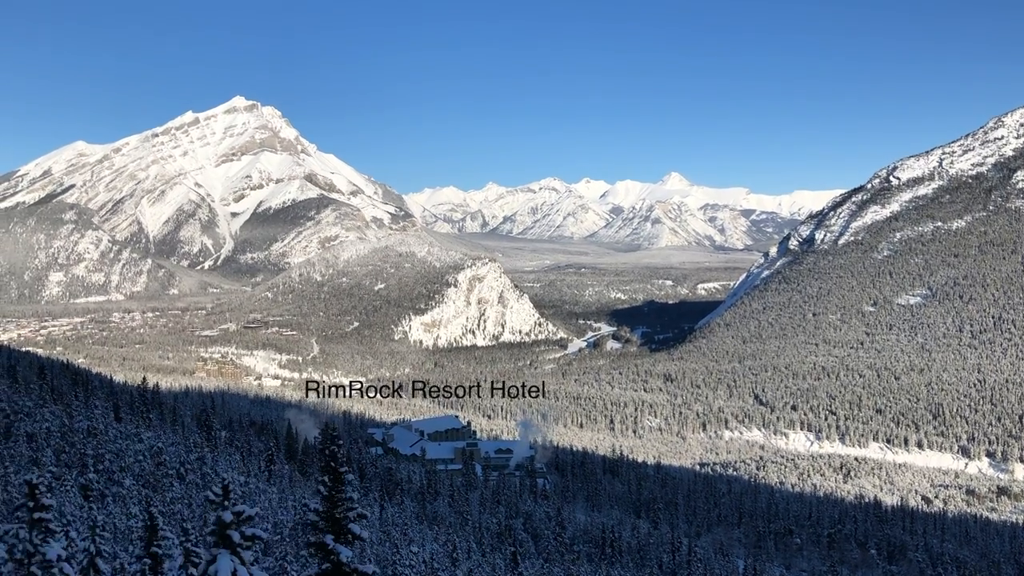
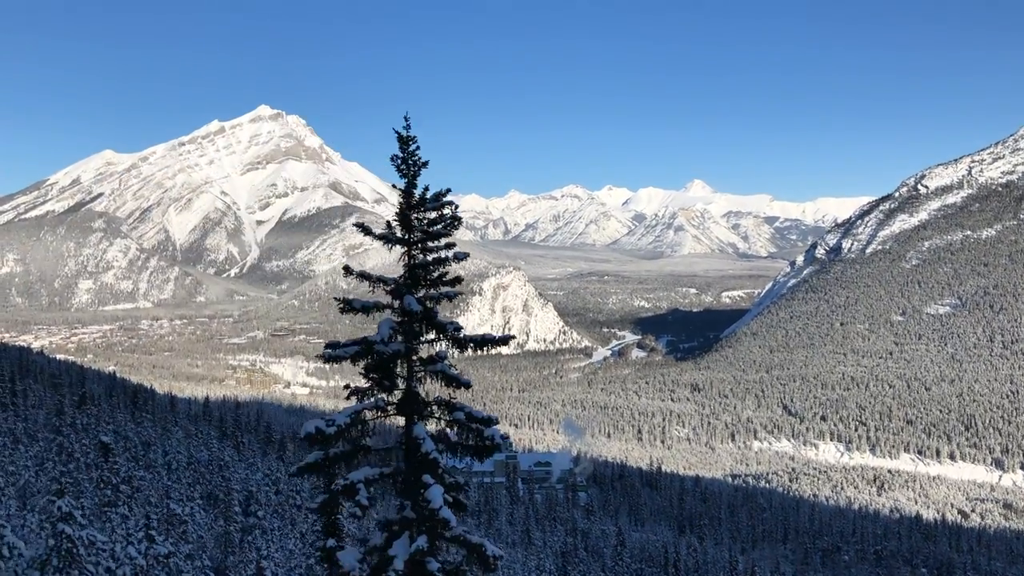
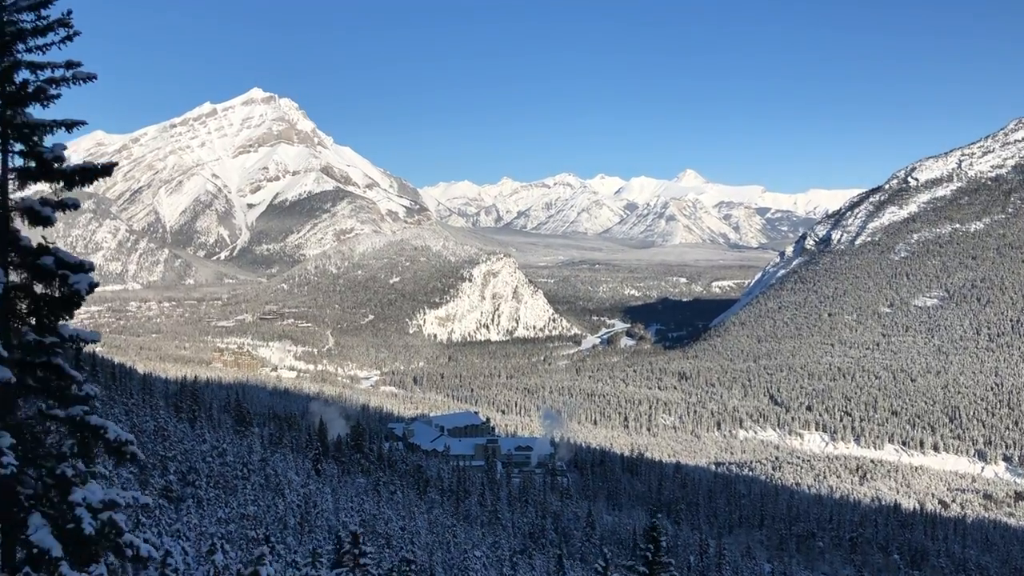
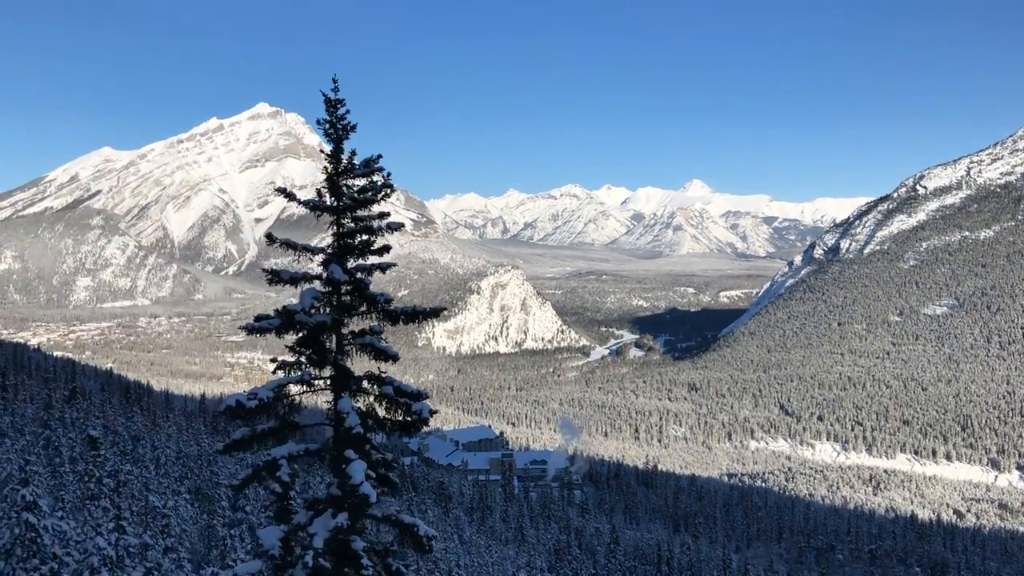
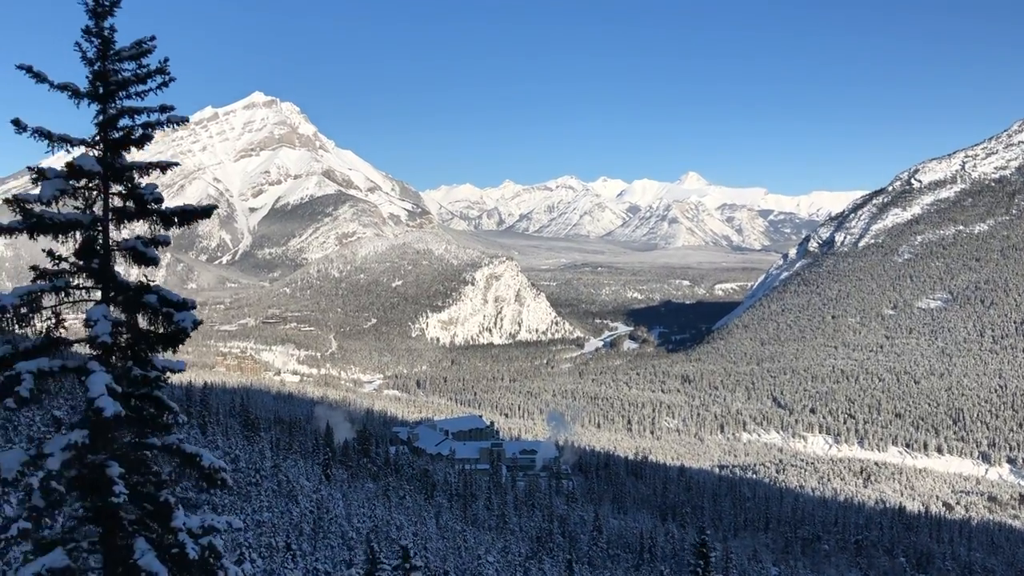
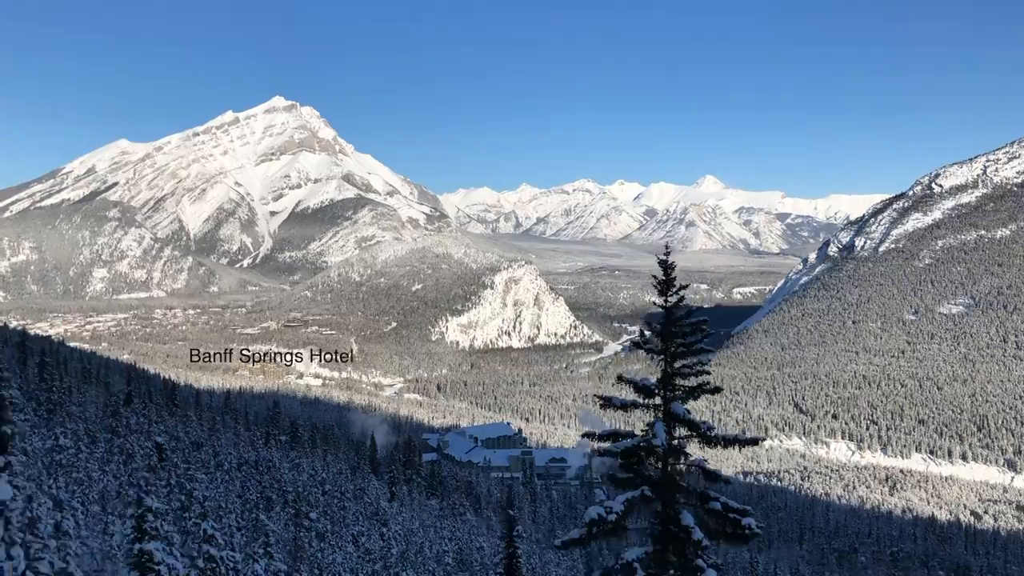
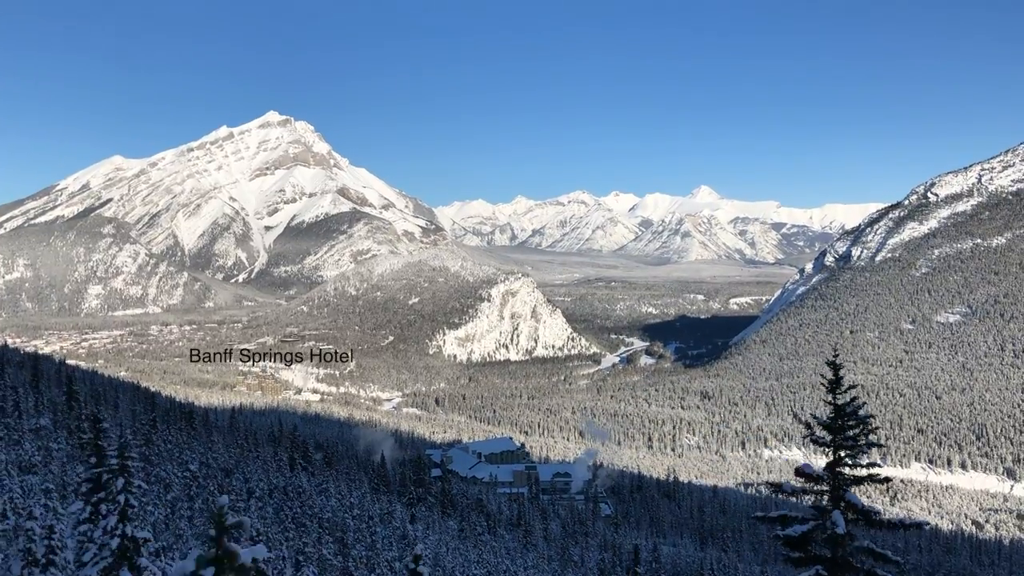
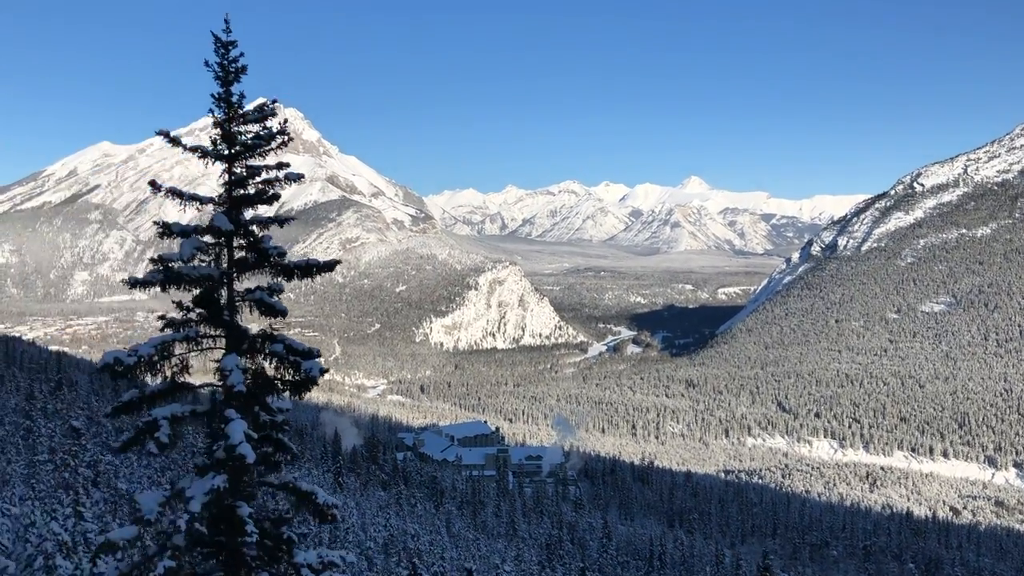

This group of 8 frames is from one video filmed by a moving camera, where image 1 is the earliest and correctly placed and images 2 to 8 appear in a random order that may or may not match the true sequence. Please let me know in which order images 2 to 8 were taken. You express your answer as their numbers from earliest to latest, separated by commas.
3, 5, 8, 4, 2, 6, 7
